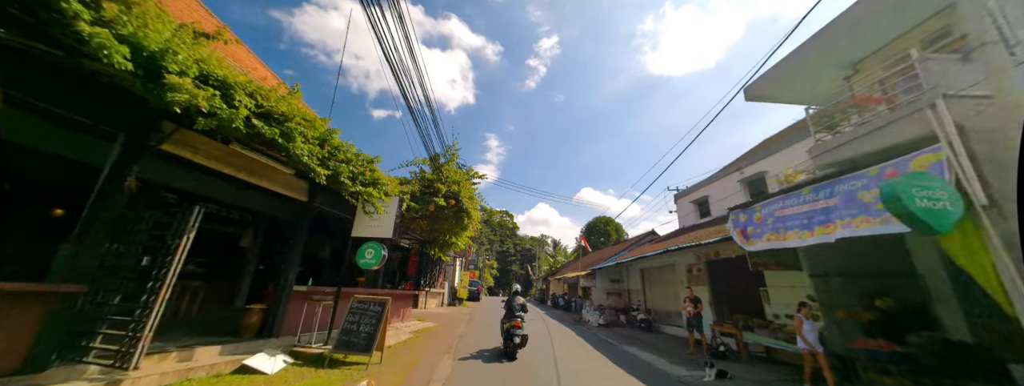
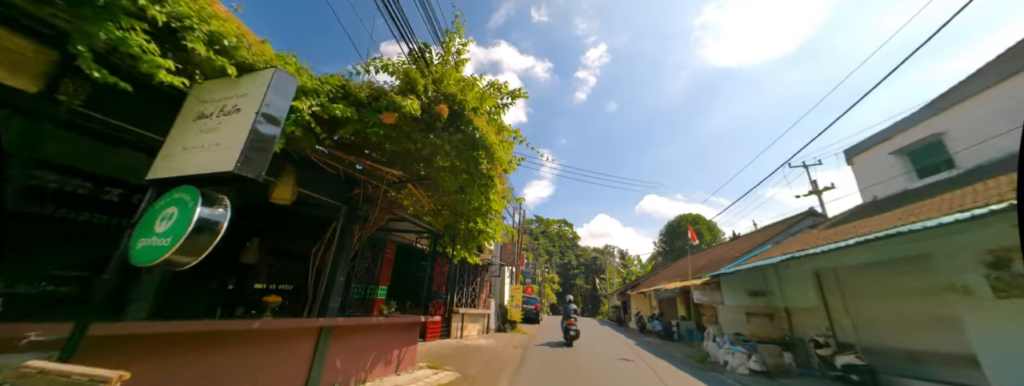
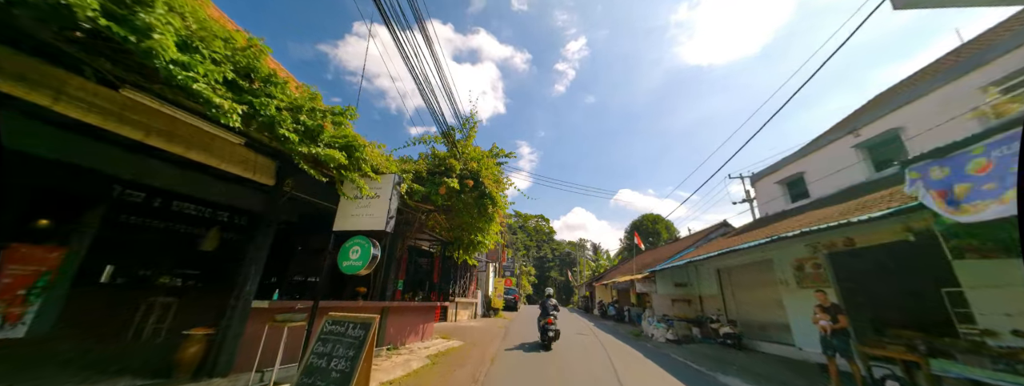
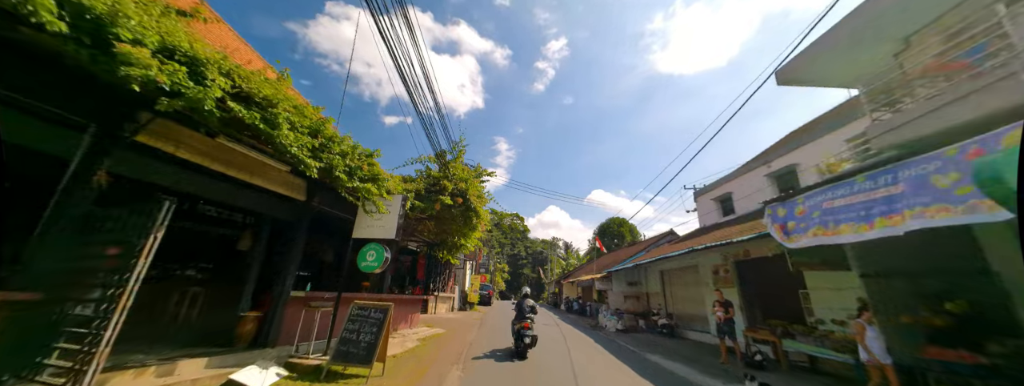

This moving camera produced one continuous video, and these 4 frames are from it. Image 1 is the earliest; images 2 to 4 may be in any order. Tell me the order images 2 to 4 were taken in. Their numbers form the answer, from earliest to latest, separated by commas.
4, 3, 2
